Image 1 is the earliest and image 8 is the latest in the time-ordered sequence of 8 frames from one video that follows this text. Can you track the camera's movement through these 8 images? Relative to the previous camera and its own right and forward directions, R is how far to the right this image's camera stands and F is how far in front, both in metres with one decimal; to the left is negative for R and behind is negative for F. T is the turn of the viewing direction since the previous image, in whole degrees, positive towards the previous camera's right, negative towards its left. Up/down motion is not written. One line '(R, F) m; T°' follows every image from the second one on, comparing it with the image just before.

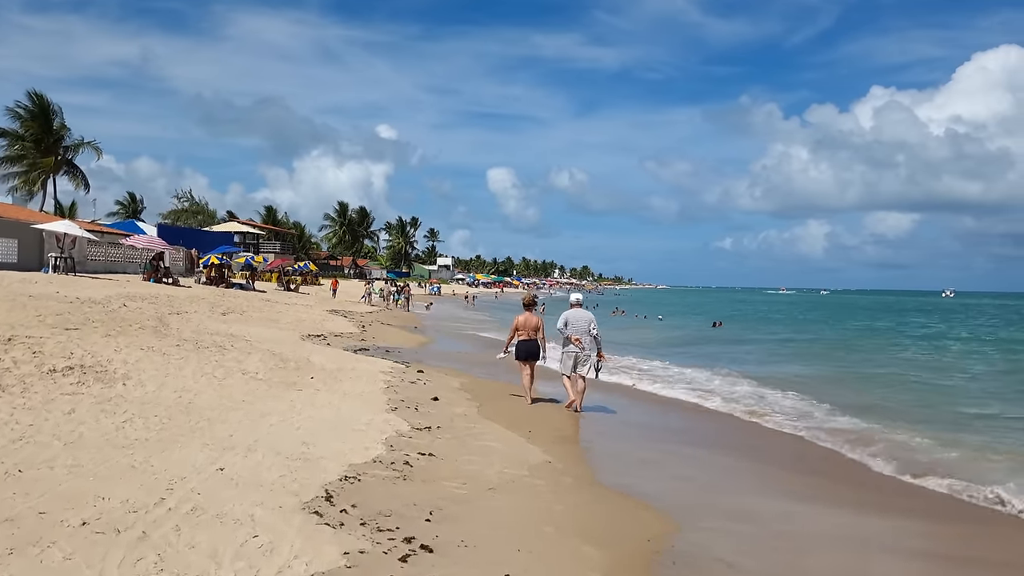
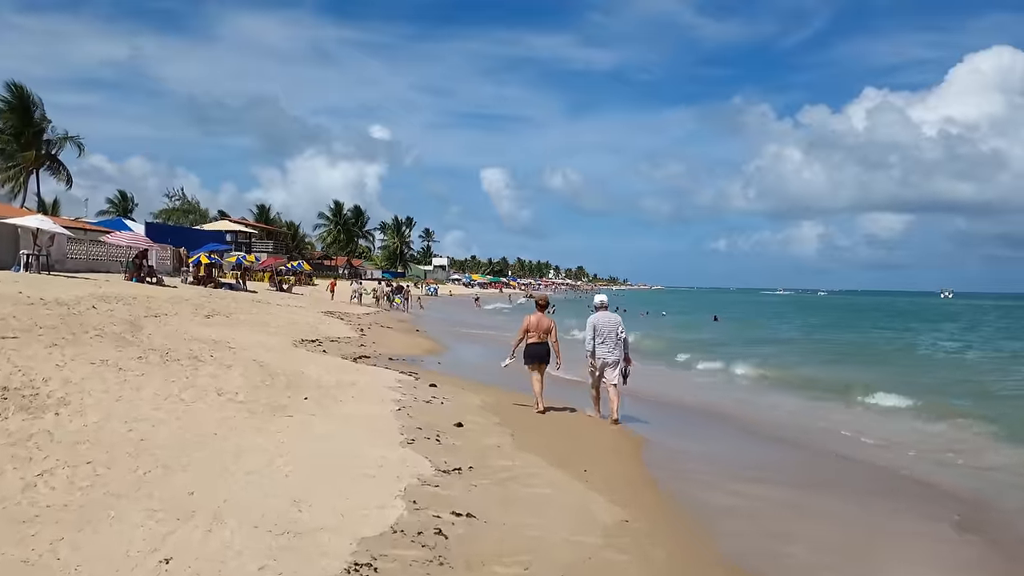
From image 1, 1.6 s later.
(-0.4, +1.8) m; 0°
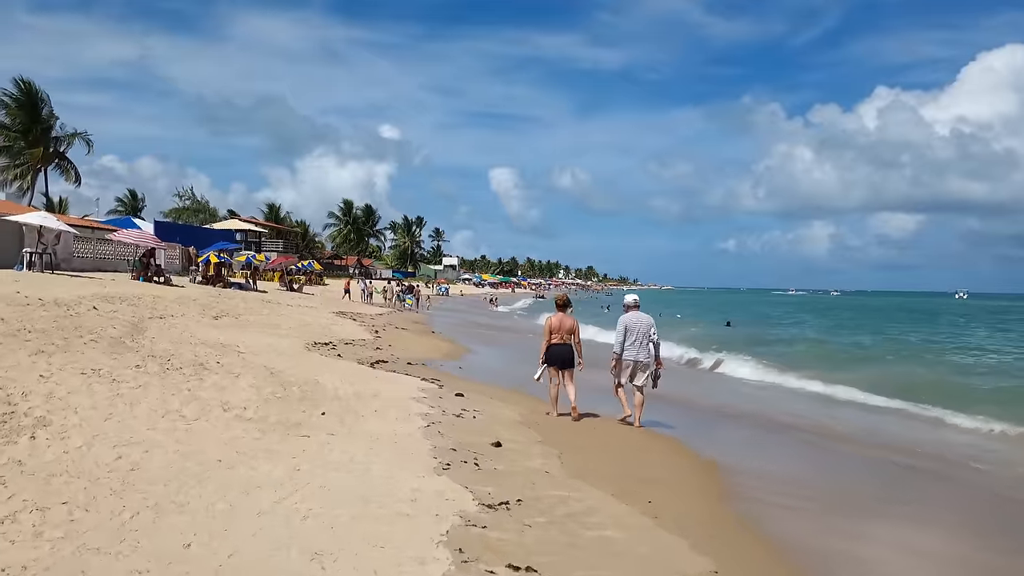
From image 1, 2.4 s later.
(-0.3, +0.9) m; -1°
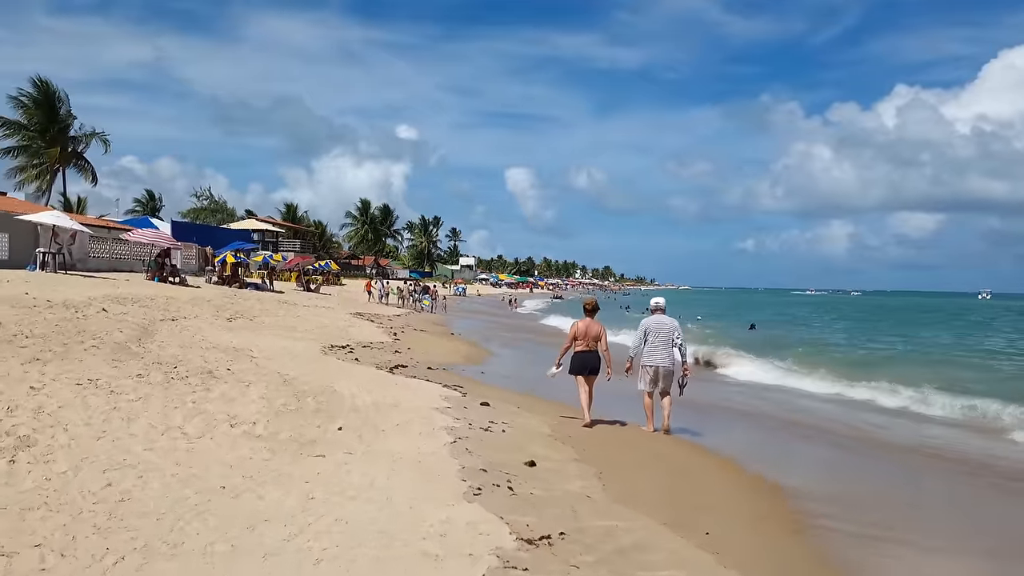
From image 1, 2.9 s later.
(-0.1, +0.6) m; -1°
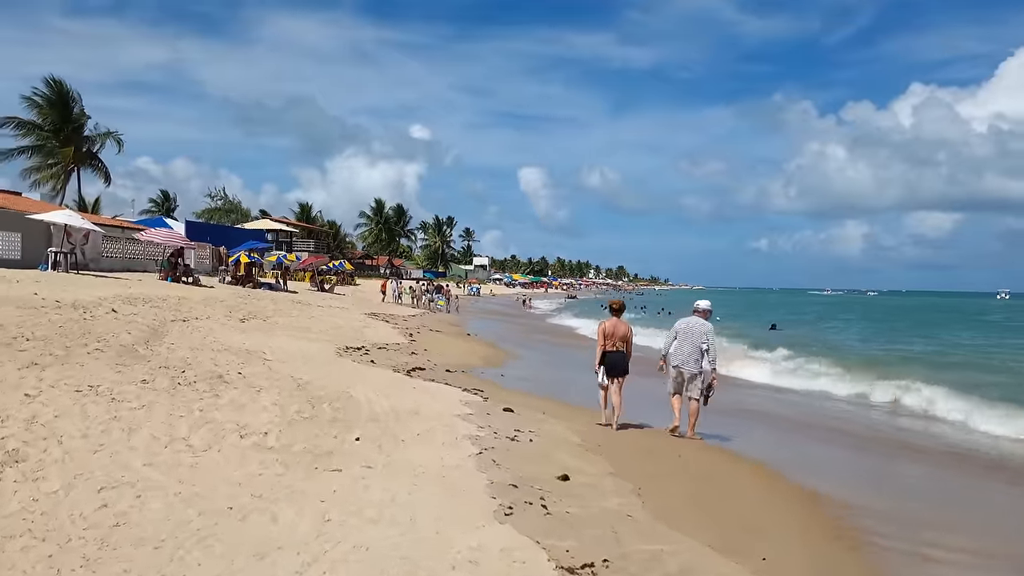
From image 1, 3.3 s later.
(-0.1, +0.4) m; -1°
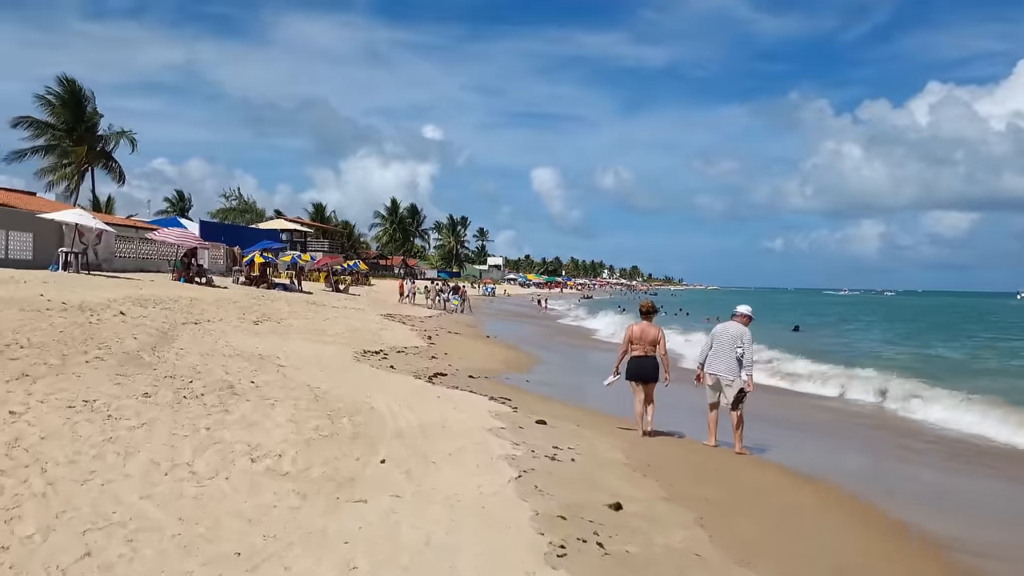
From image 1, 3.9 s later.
(-0.2, +0.6) m; -1°
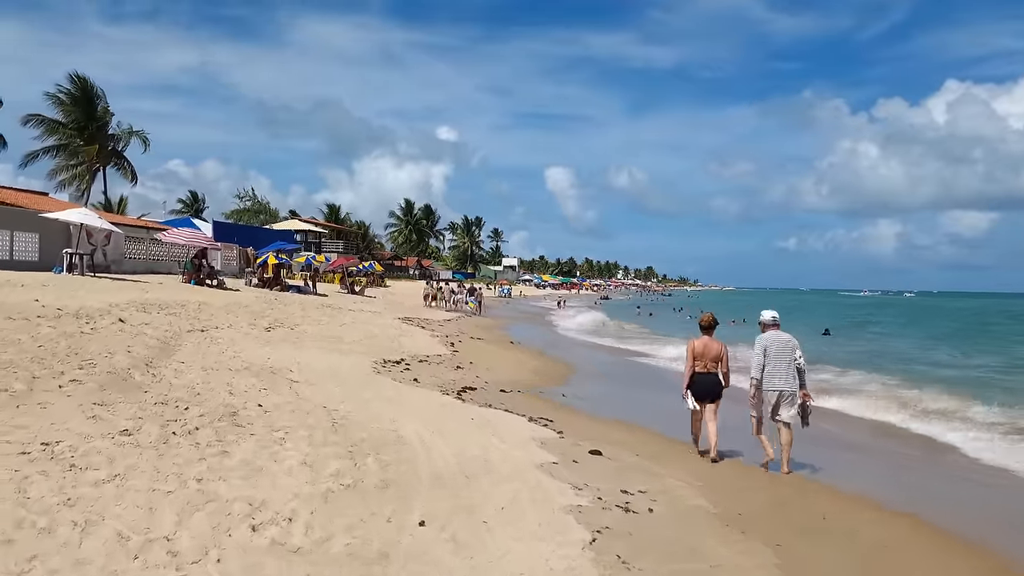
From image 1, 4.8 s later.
(-0.3, +1.1) m; -1°
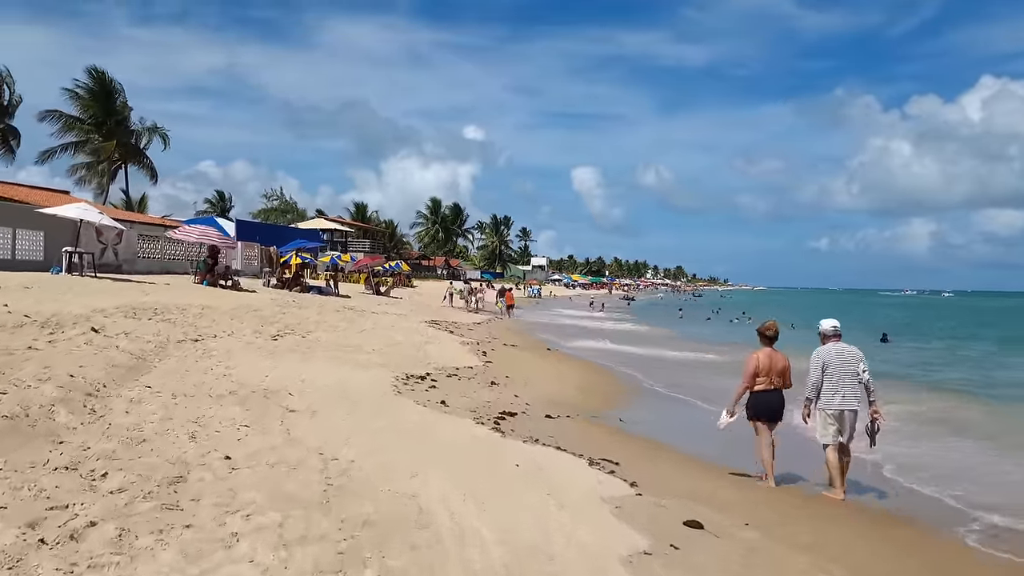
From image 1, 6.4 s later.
(-0.2, +1.9) m; -2°
